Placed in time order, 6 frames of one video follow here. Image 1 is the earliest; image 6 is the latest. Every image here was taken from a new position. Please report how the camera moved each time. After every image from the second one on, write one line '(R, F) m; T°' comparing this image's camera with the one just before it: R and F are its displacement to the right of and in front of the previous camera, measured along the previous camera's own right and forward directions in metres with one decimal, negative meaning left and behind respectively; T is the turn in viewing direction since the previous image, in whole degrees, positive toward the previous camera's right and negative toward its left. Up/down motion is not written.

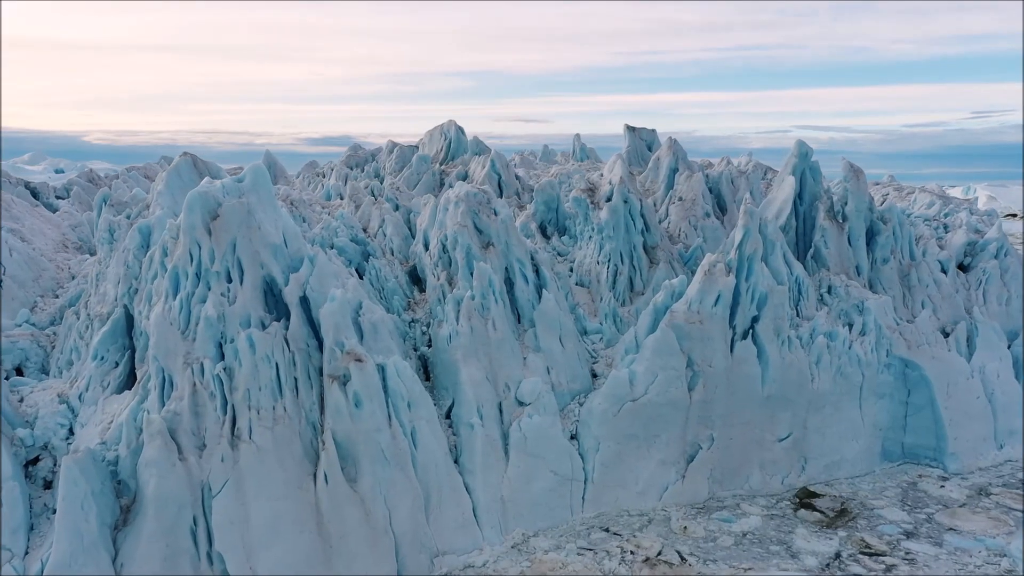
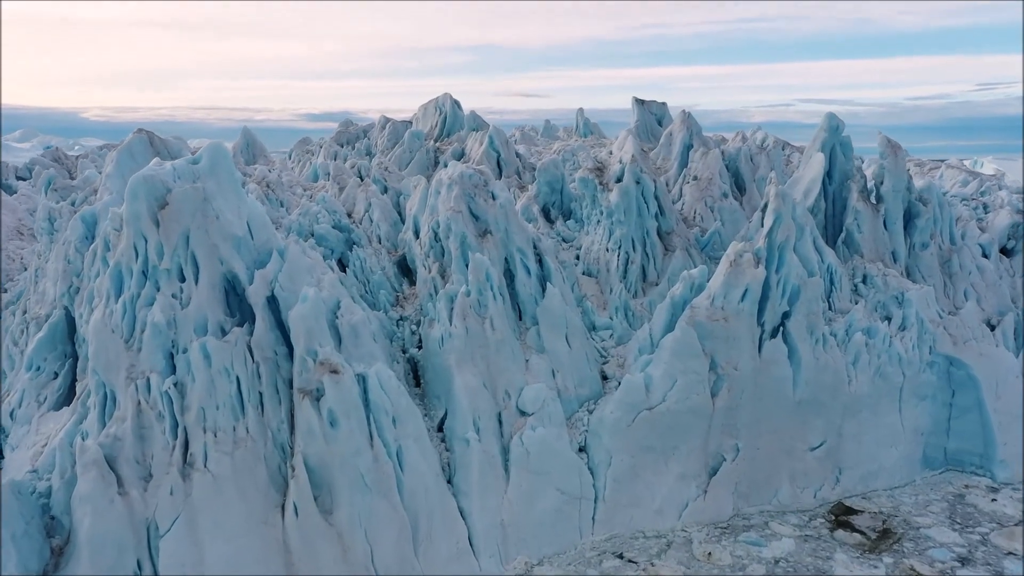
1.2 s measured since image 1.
(0.0, +1.8) m; 0°
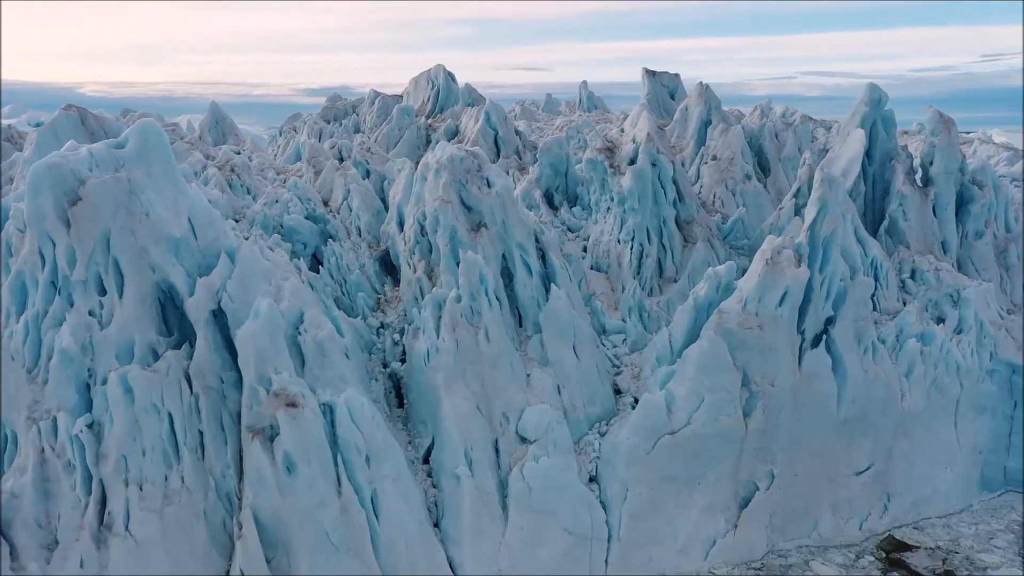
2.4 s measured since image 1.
(0.0, +2.1) m; 0°
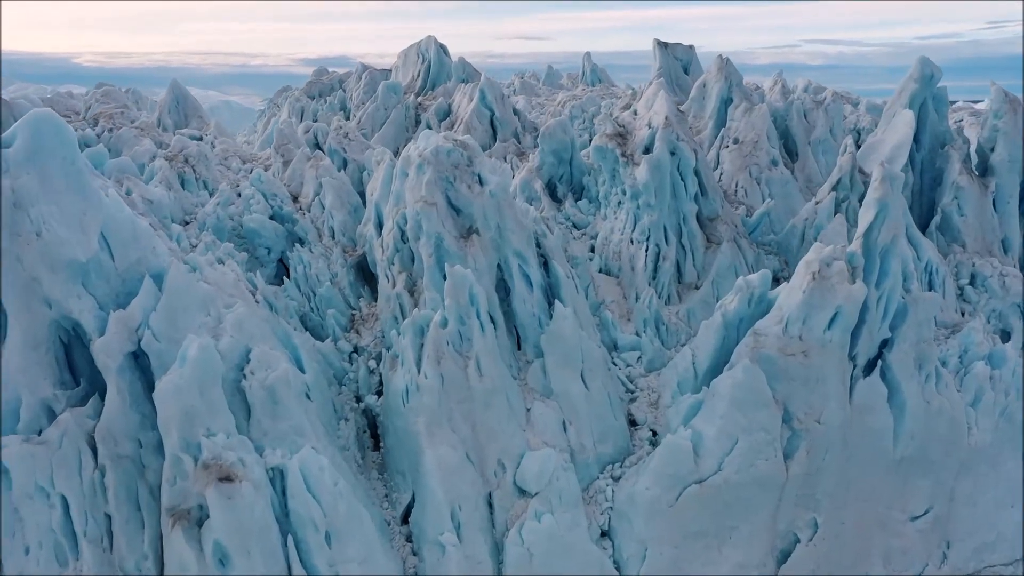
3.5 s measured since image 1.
(0.0, +2.0) m; 0°
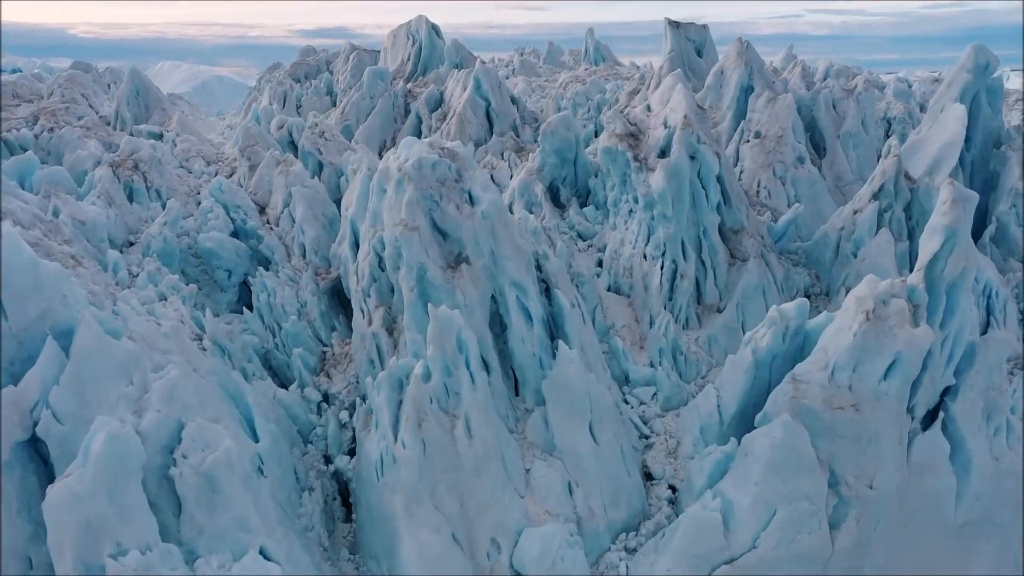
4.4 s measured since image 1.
(0.0, +1.6) m; 0°
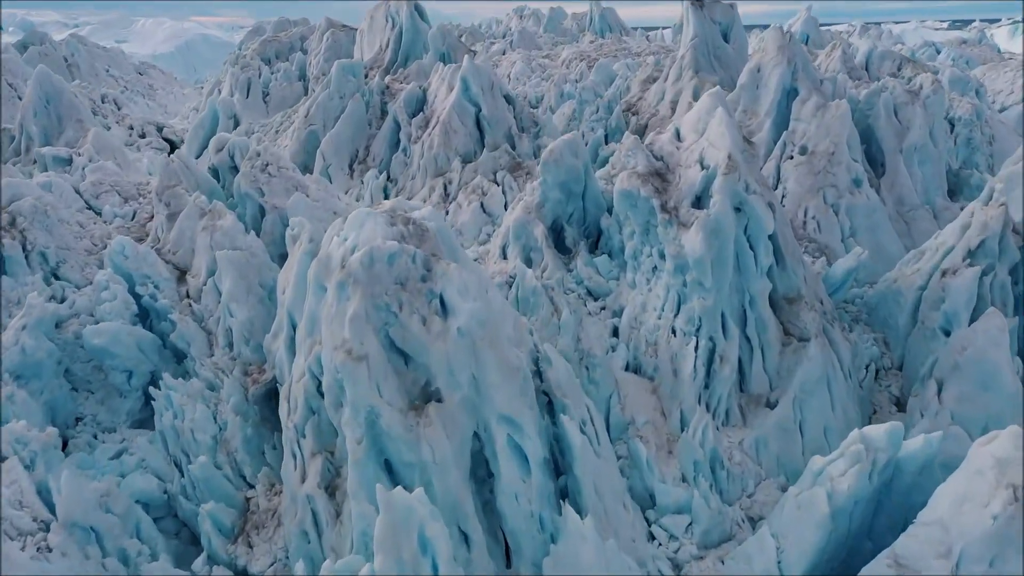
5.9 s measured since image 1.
(+0.1, +2.7) m; 0°
